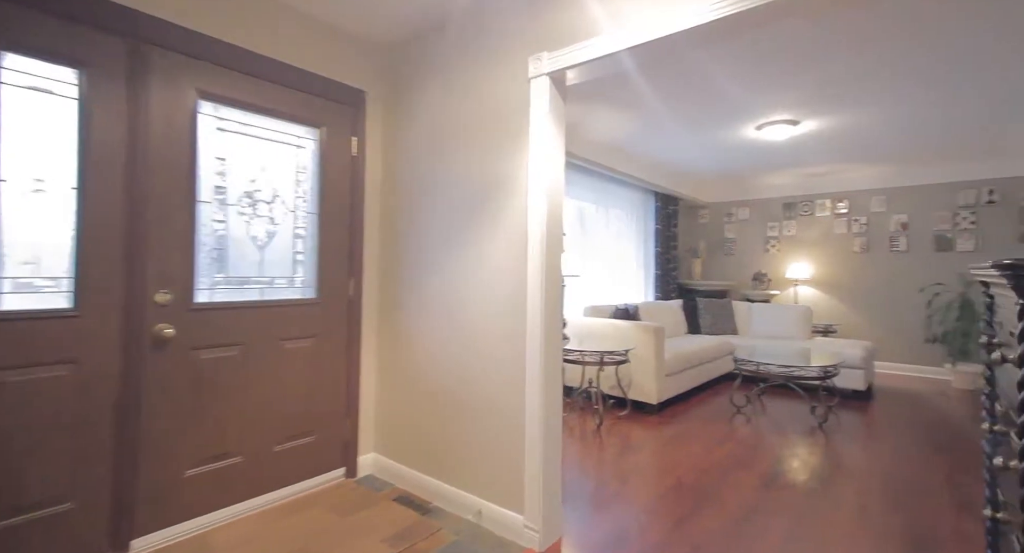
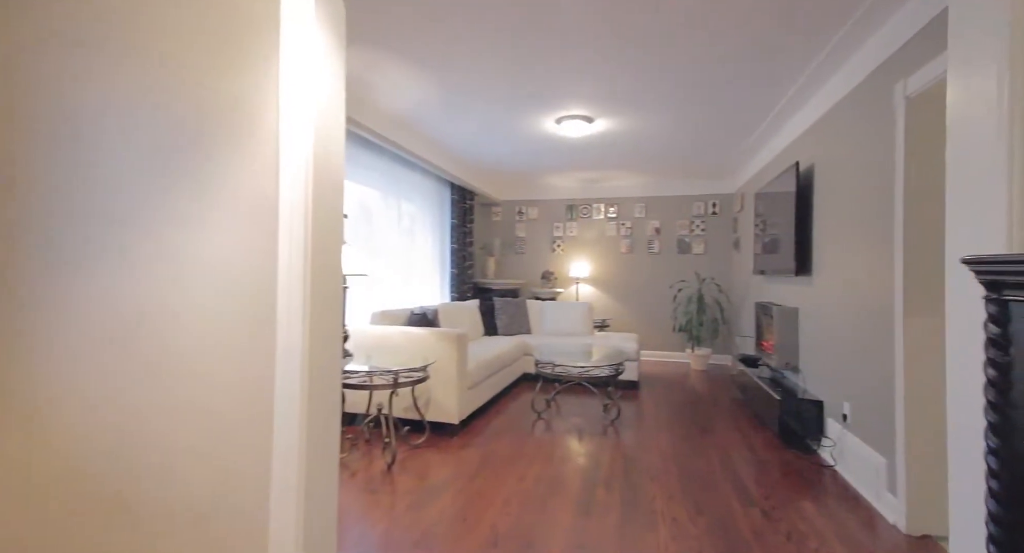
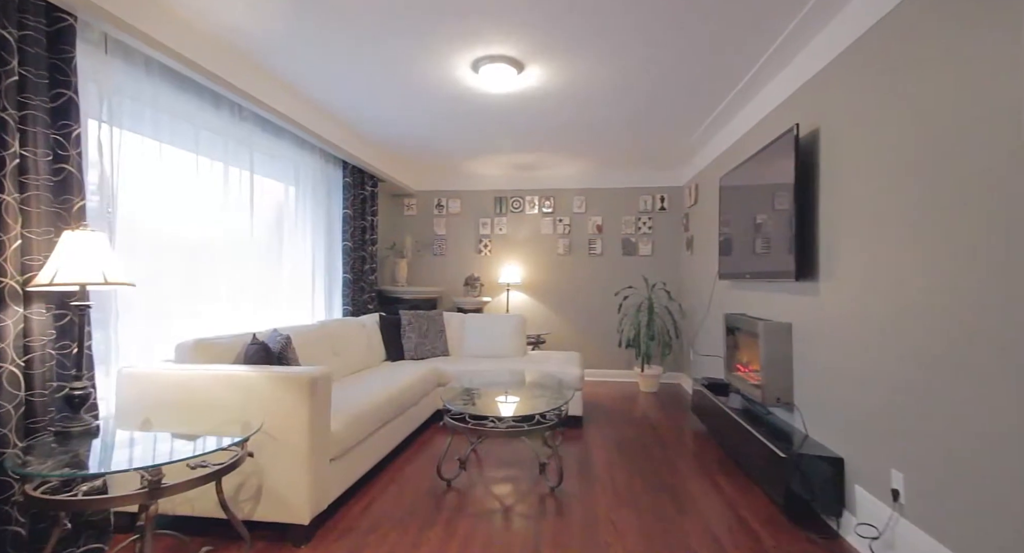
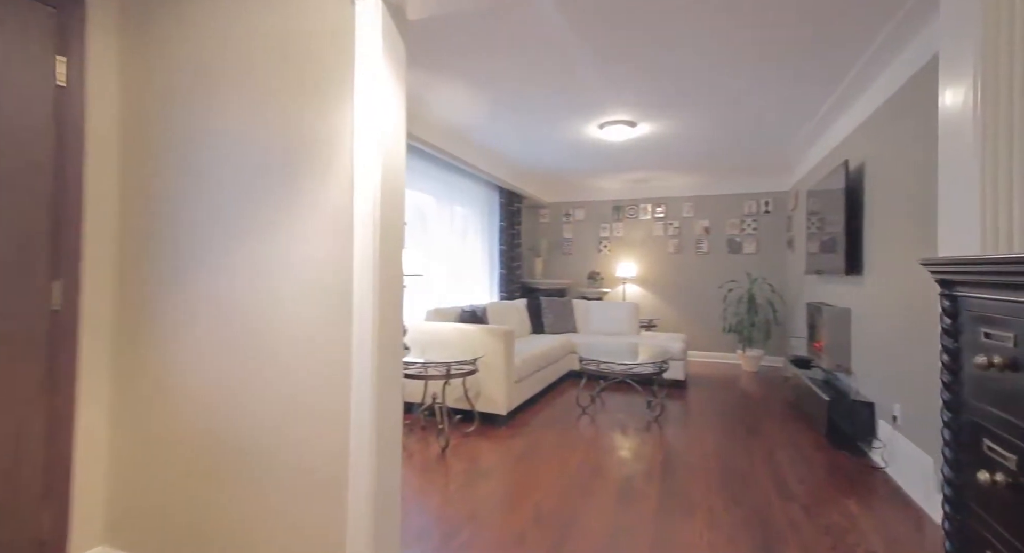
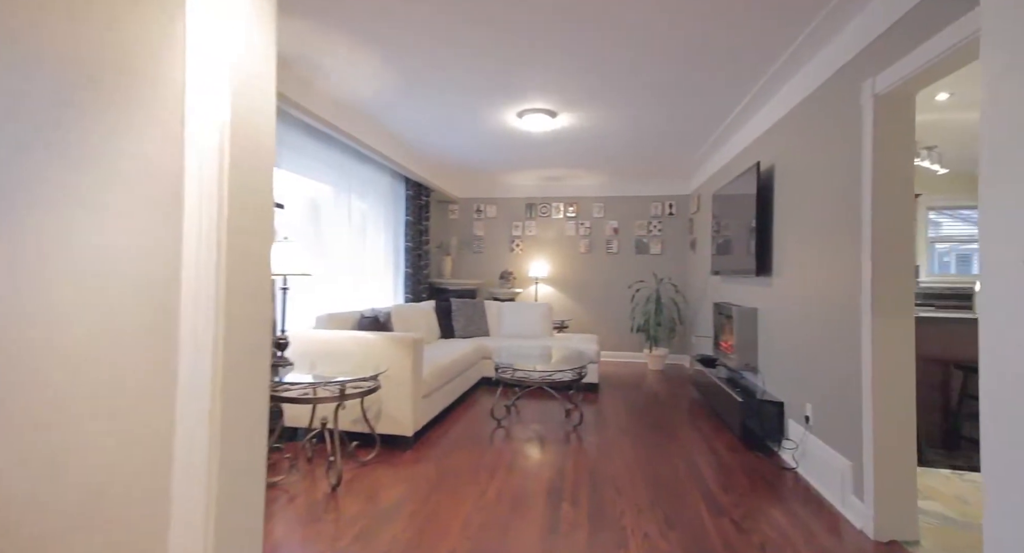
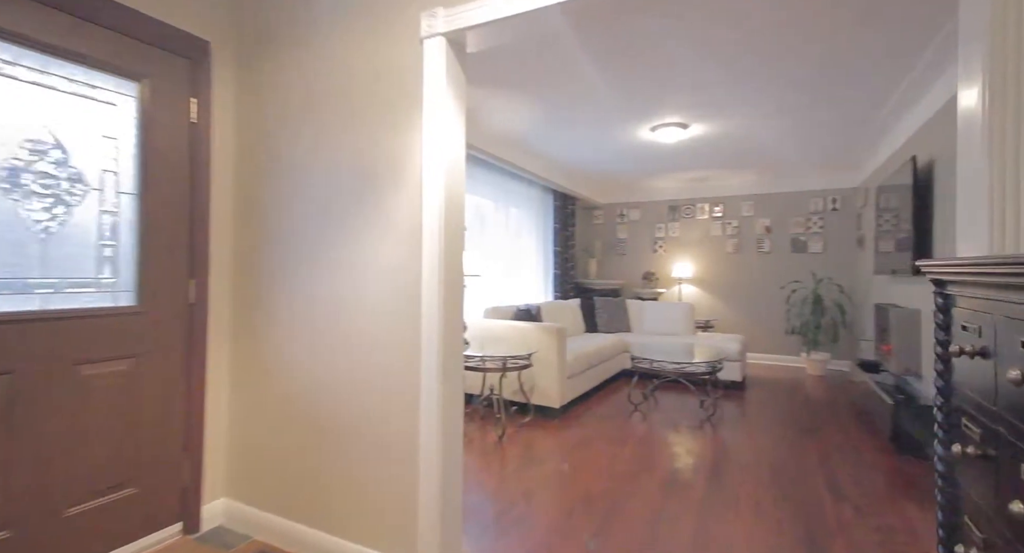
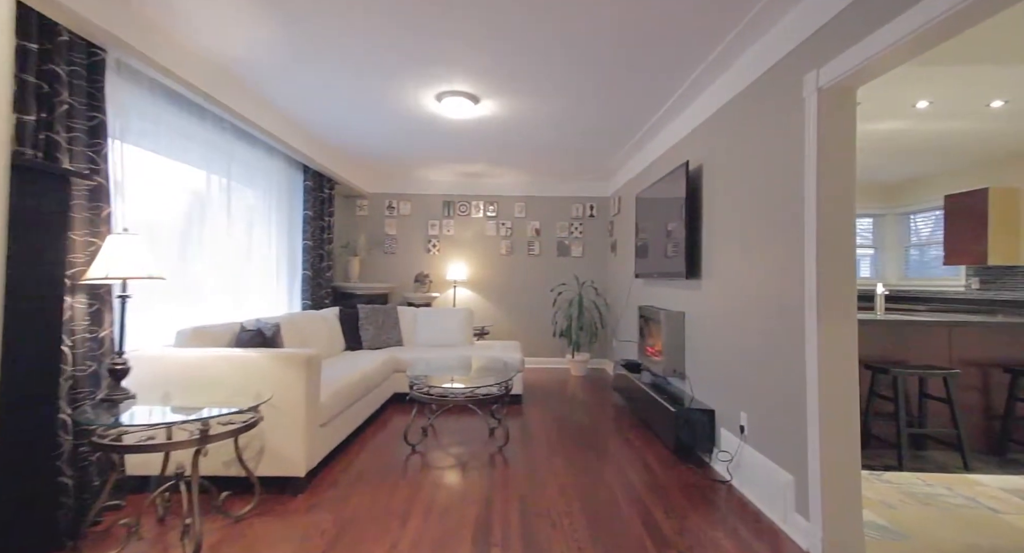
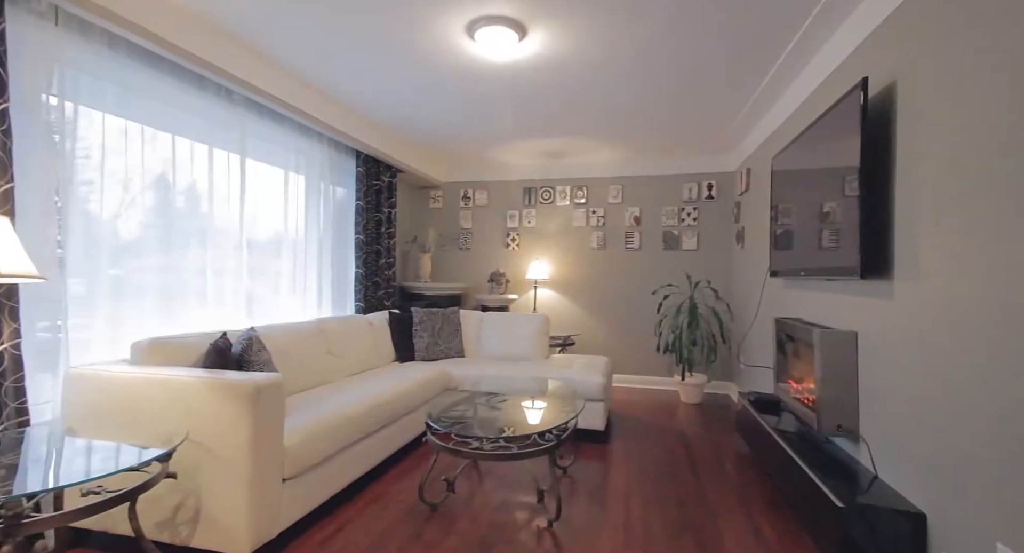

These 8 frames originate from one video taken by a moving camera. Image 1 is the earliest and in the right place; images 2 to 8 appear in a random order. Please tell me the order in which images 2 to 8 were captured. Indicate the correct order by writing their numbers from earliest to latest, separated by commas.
6, 4, 2, 5, 7, 3, 8
